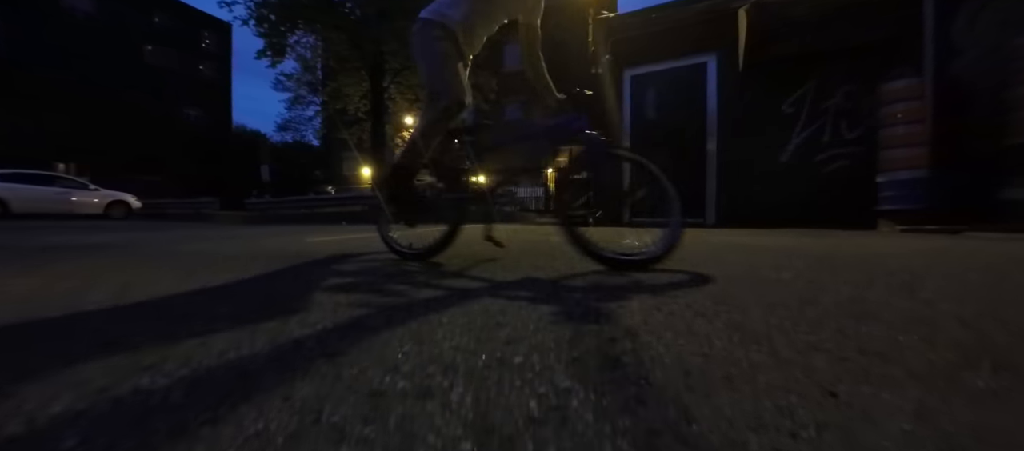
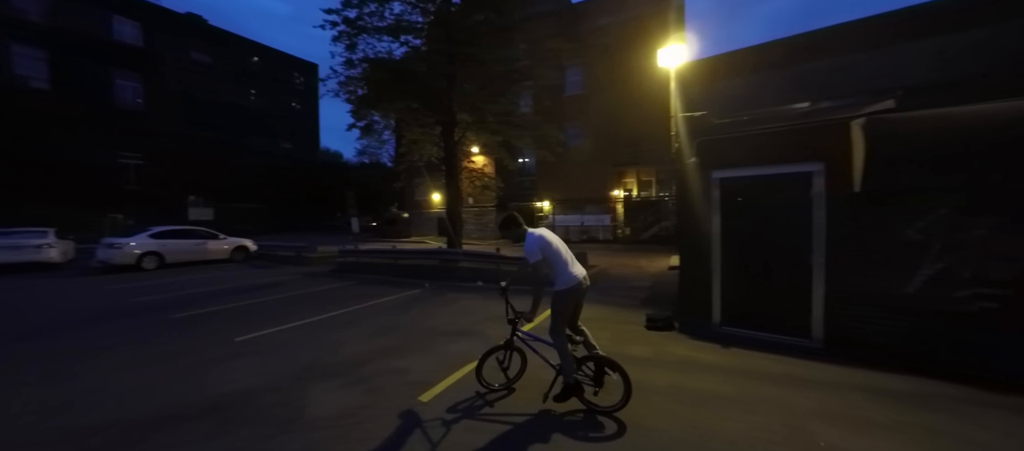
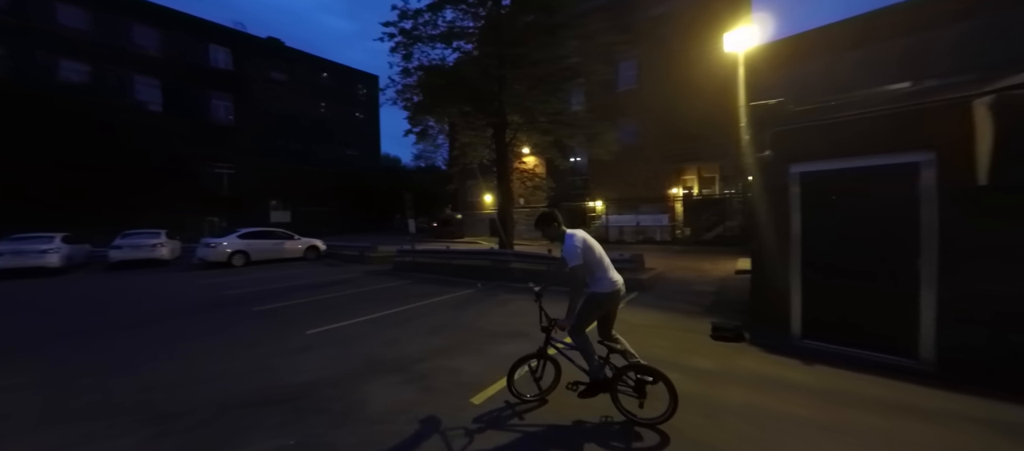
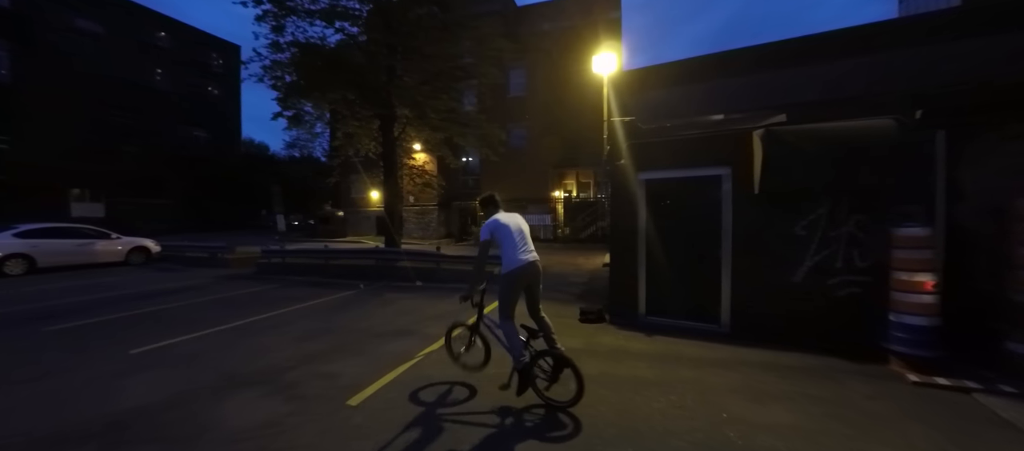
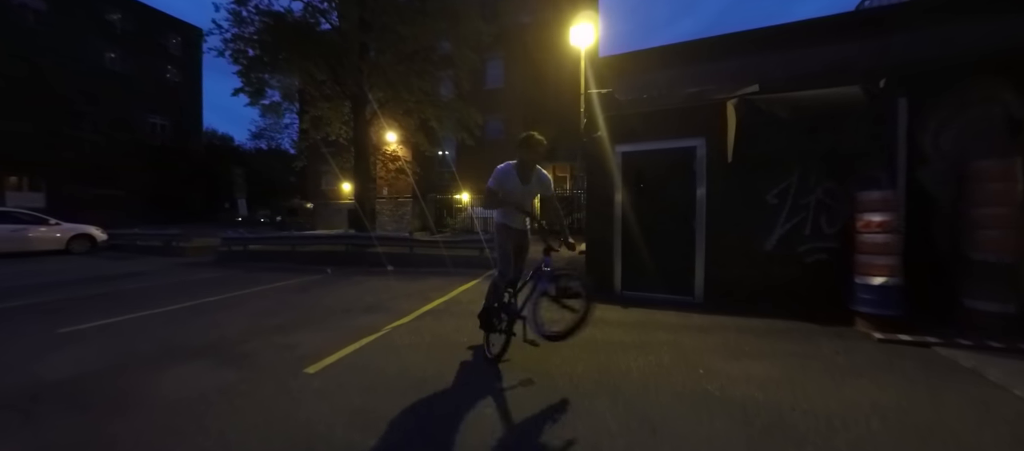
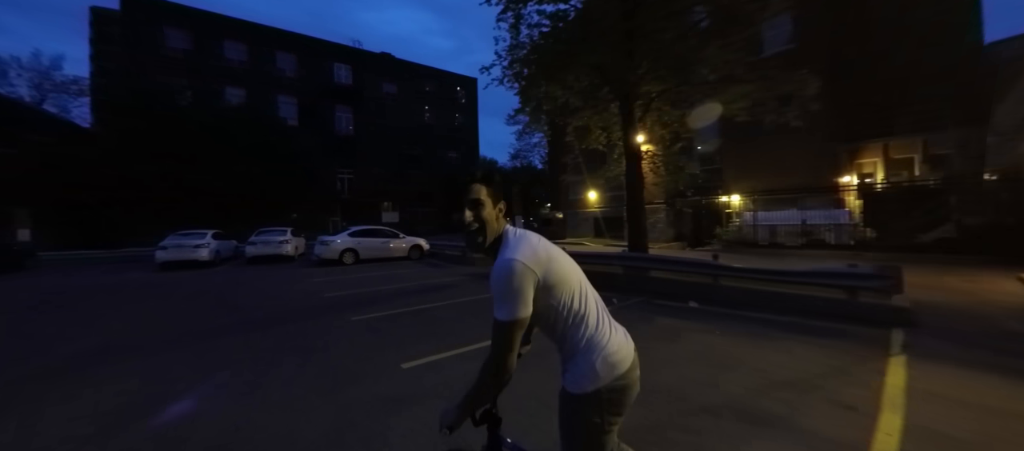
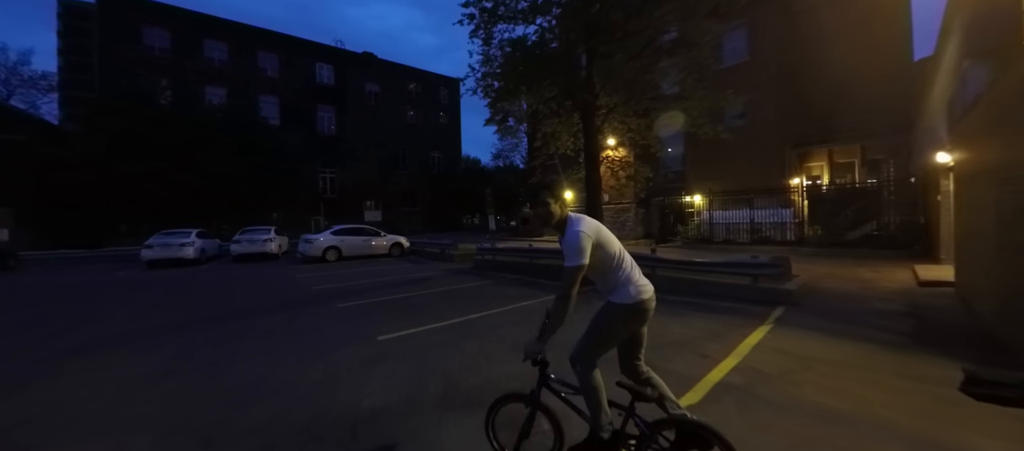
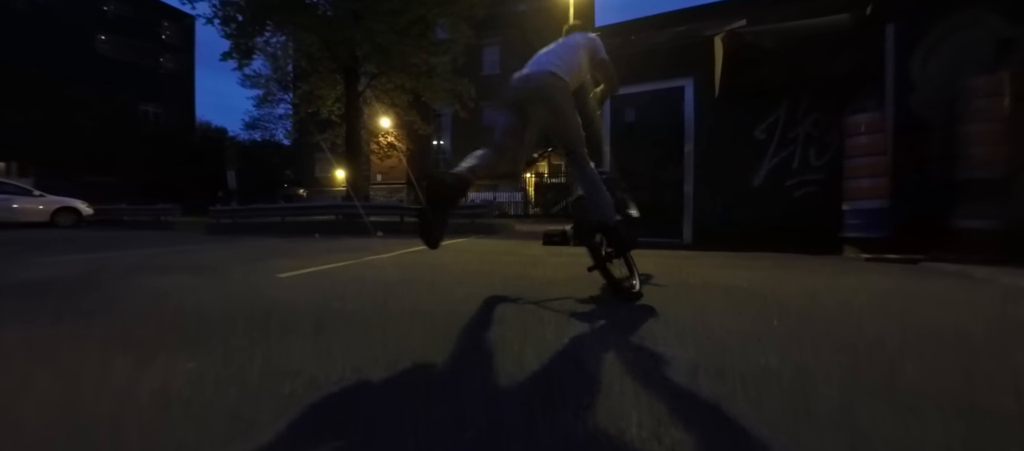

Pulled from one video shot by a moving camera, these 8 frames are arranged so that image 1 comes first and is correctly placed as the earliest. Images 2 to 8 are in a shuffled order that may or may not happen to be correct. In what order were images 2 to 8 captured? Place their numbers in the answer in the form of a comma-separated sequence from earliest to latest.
8, 5, 4, 2, 3, 7, 6
